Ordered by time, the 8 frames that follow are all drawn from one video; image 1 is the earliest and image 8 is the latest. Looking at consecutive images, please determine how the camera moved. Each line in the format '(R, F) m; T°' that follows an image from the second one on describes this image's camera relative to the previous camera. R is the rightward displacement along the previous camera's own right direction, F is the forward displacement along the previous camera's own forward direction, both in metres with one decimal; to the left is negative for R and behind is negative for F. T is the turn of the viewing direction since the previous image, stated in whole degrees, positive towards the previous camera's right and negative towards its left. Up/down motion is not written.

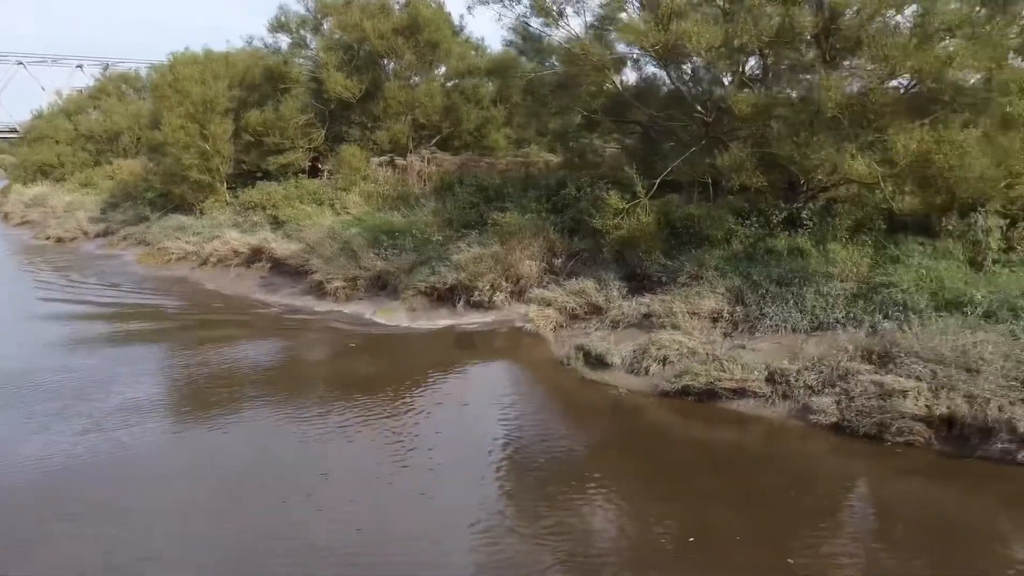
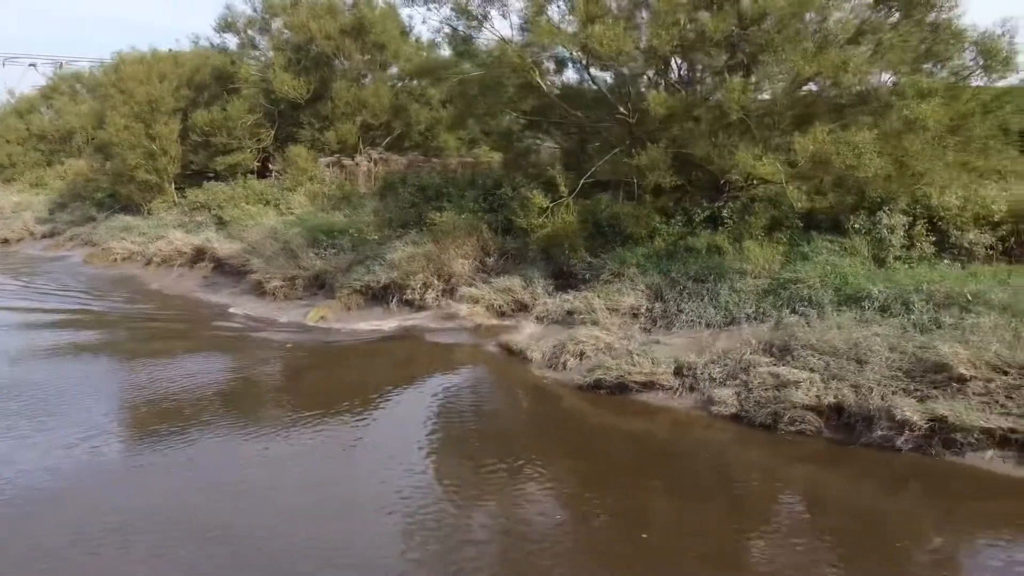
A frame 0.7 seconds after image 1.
(+0.6, -0.2) m; +2°
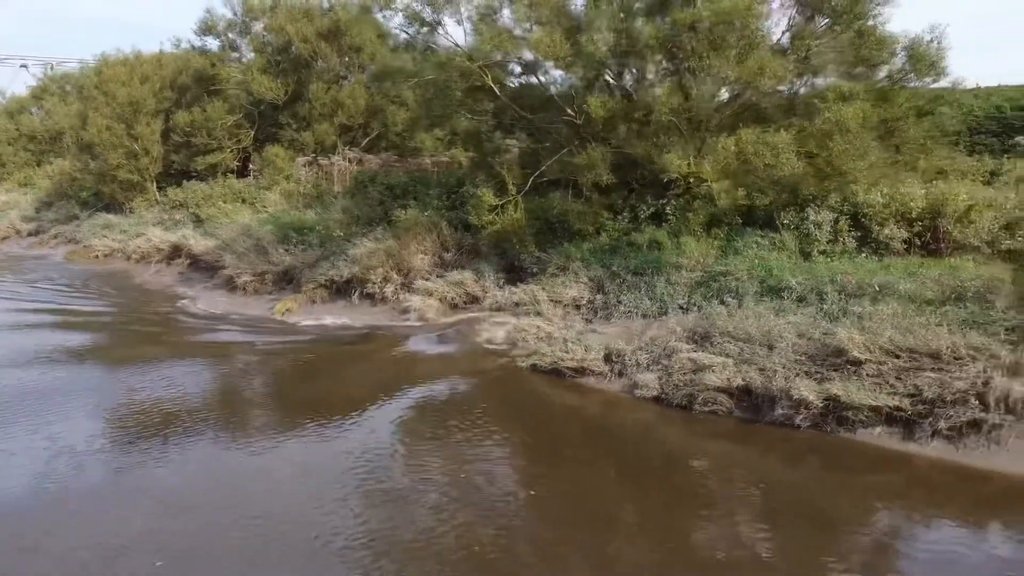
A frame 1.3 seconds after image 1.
(+0.6, -0.5) m; 0°
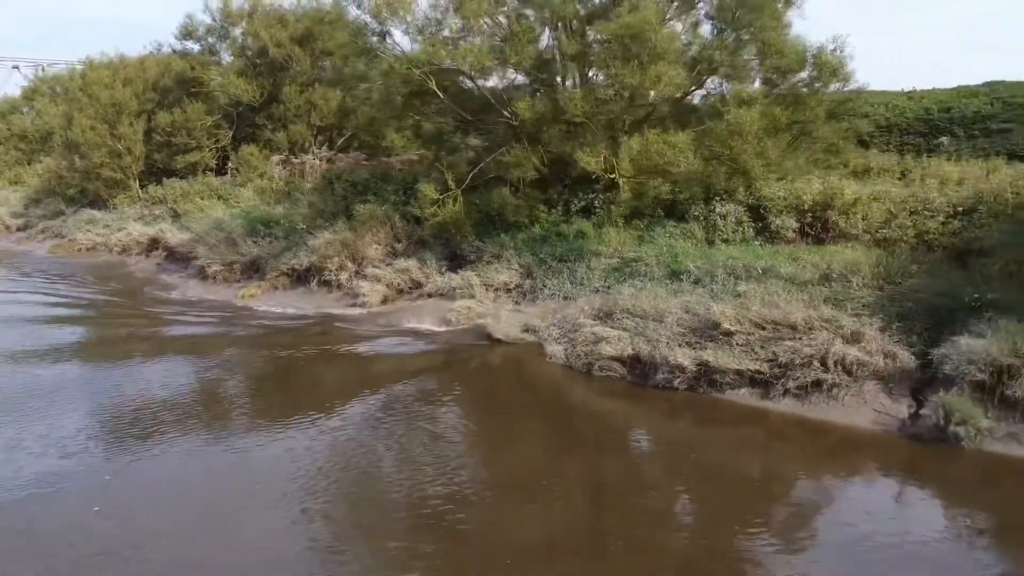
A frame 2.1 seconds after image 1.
(+0.8, -1.1) m; 0°
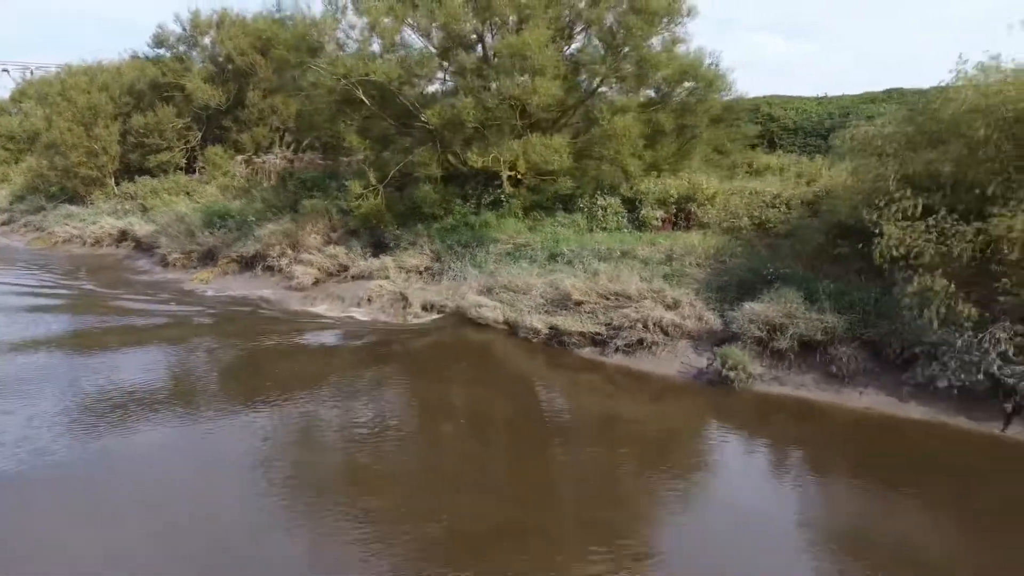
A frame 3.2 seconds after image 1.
(+1.3, -1.7) m; 0°
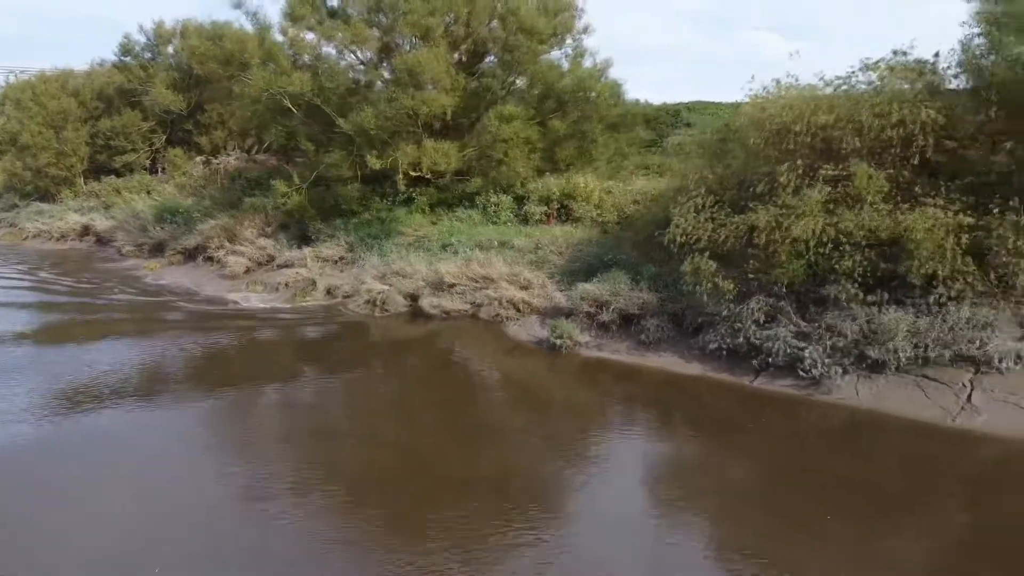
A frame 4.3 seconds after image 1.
(+1.6, -1.7) m; 0°
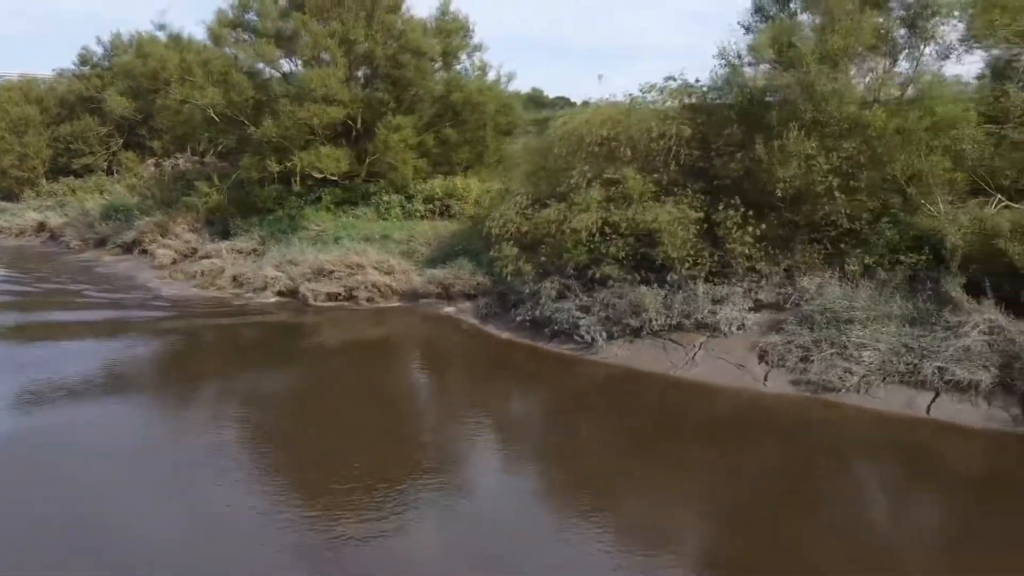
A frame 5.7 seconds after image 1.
(+2.1, -2.0) m; 0°
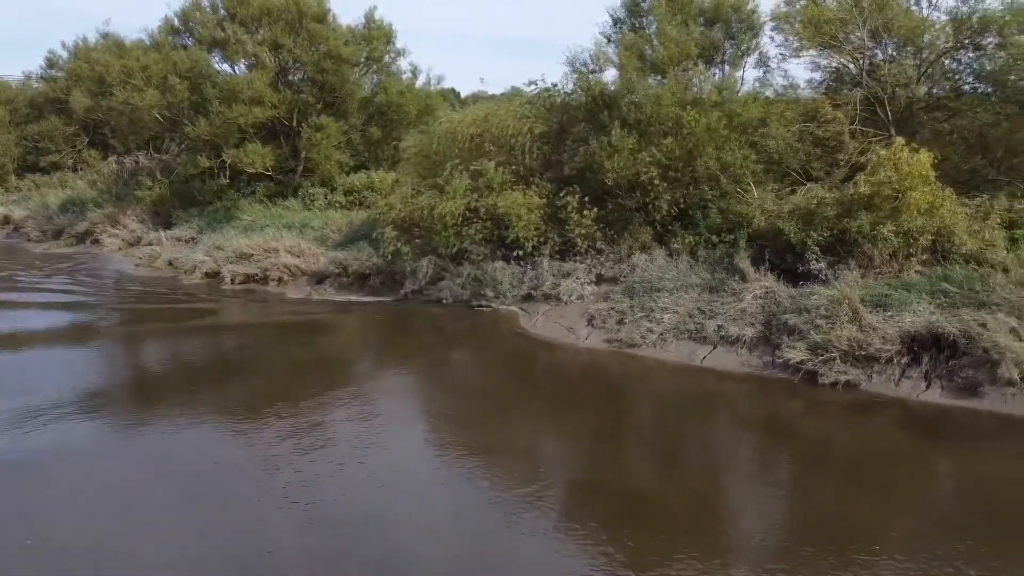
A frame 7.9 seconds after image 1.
(+1.8, -1.6) m; 0°
